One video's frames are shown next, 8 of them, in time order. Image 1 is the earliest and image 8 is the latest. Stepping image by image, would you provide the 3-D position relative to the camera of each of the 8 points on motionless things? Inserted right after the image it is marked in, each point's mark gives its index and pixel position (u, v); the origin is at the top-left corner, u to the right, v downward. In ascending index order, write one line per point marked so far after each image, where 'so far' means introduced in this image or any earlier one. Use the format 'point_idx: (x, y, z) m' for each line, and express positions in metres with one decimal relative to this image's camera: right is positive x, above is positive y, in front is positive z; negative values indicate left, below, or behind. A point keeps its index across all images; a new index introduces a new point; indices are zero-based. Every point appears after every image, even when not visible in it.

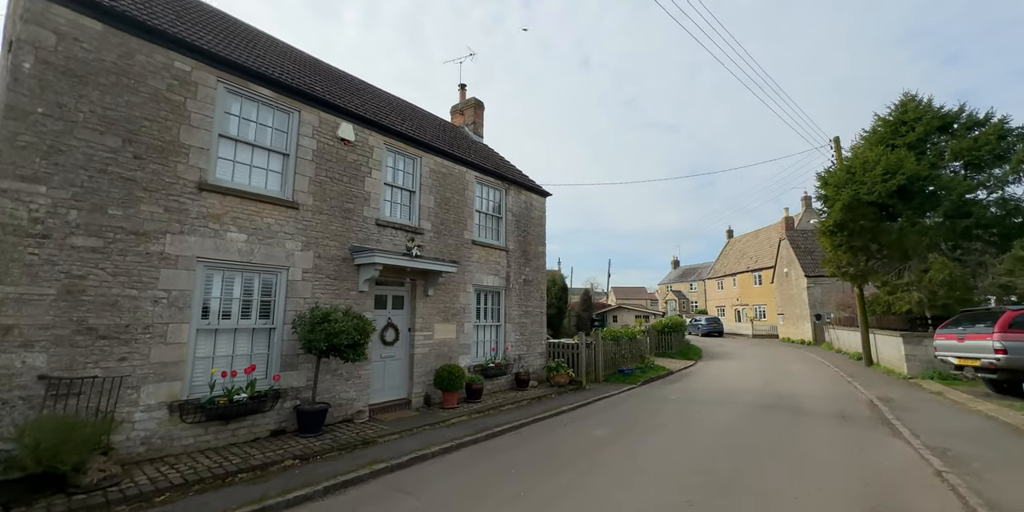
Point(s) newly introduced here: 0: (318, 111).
0: (-4.0, +3.0, +8.8) m
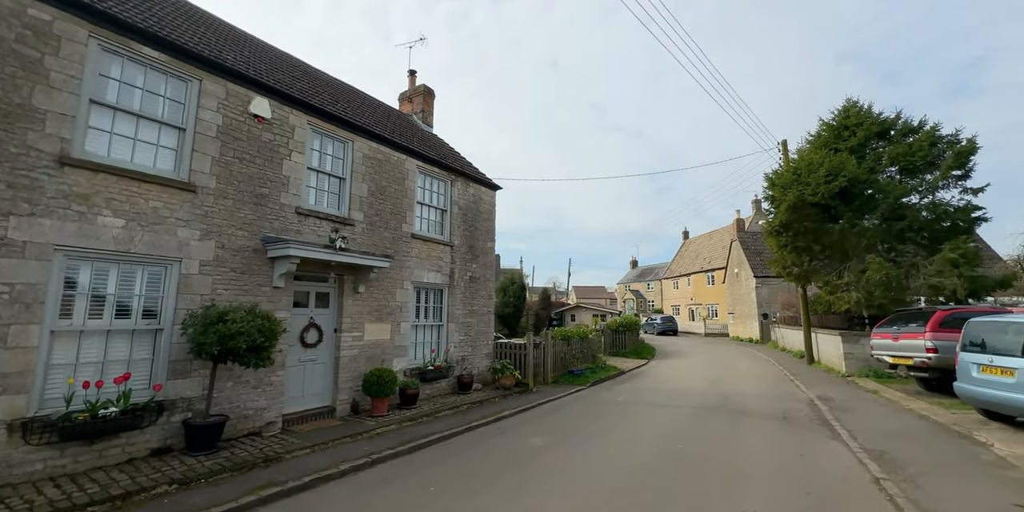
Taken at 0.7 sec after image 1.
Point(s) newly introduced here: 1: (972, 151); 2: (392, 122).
0: (-5.2, +3.2, +7.8) m
1: (+15.7, +3.6, +14.6) m
2: (-3.6, +4.1, +13.0) m
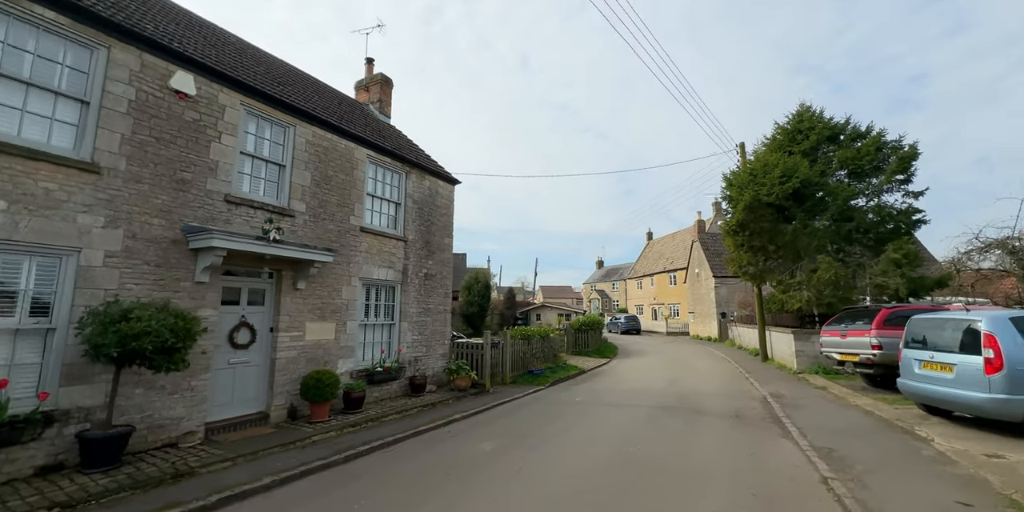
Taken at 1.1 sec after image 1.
0: (-6.0, +3.3, +6.9) m
1: (+14.3, +3.5, +15.2) m
2: (-4.8, +4.2, +12.3) m
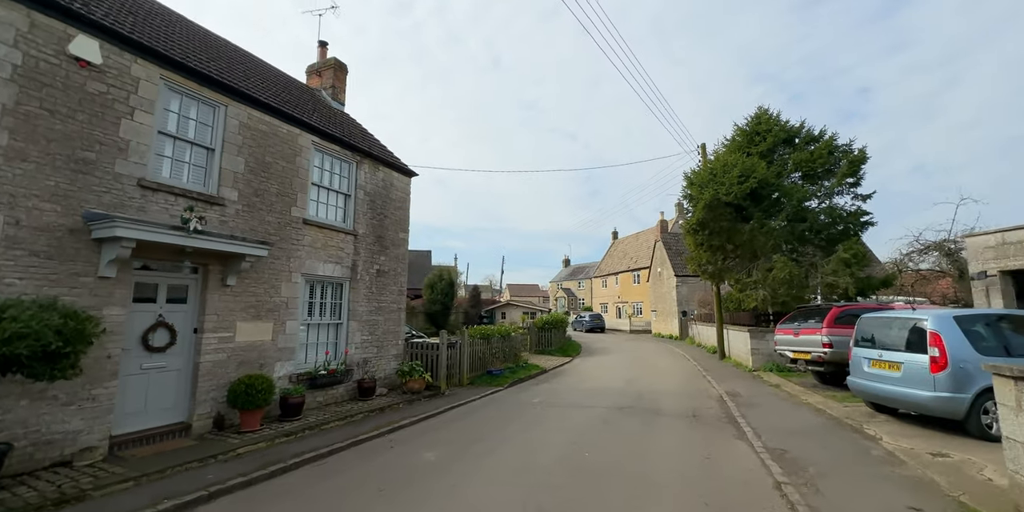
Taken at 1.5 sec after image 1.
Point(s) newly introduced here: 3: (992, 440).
0: (-6.8, +3.4, +6.0) m
1: (+12.9, +3.5, +15.8) m
2: (-6.0, +4.4, +11.4) m
3: (+7.1, -2.7, +6.4) m
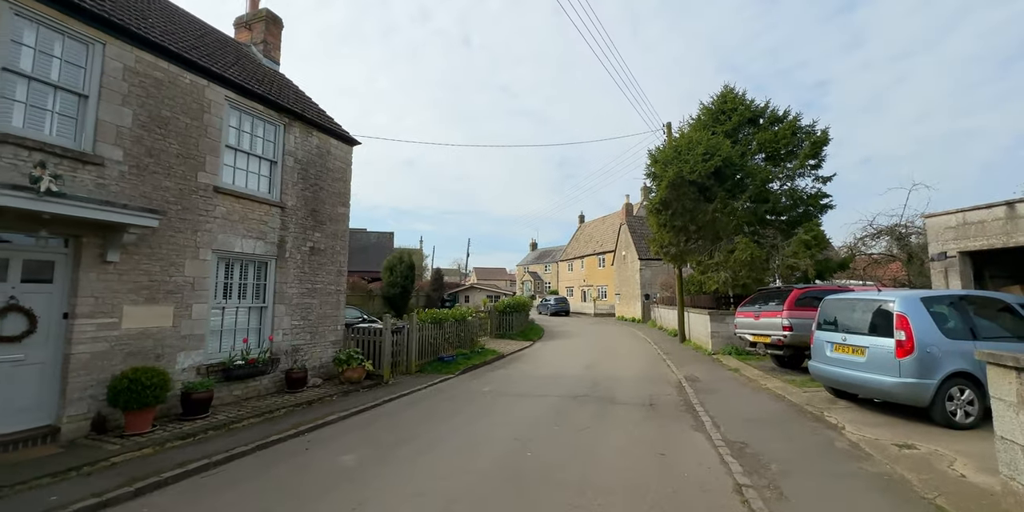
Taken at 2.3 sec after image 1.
0: (-7.6, +3.8, +4.4) m
1: (+11.4, +4.2, +15.6) m
2: (-7.1, +5.0, +9.9) m
3: (+6.2, -2.4, +6.0) m
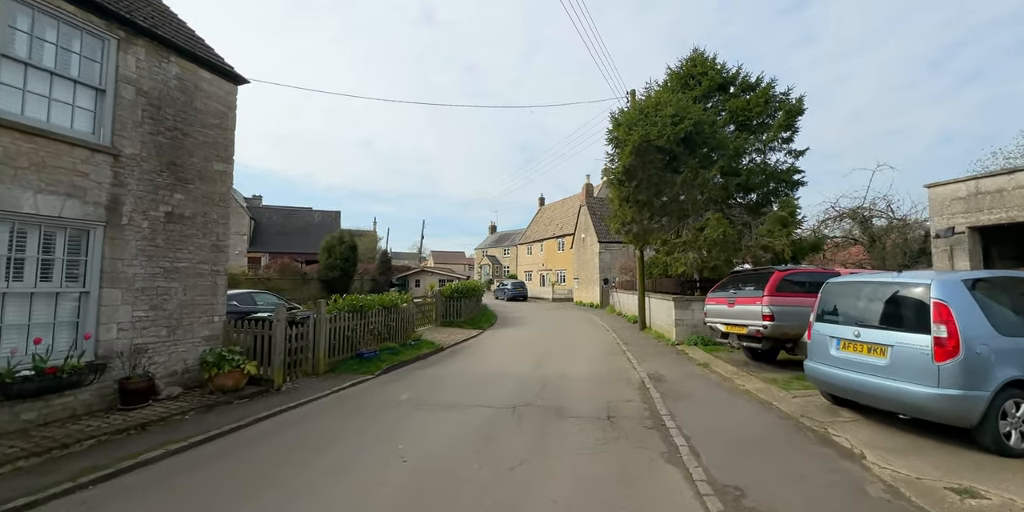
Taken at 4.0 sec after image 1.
0: (-8.4, +4.2, +1.5) m
1: (+9.6, +4.8, +14.2) m
2: (-8.4, +5.5, +6.8) m
3: (+5.2, -2.1, +4.5) m
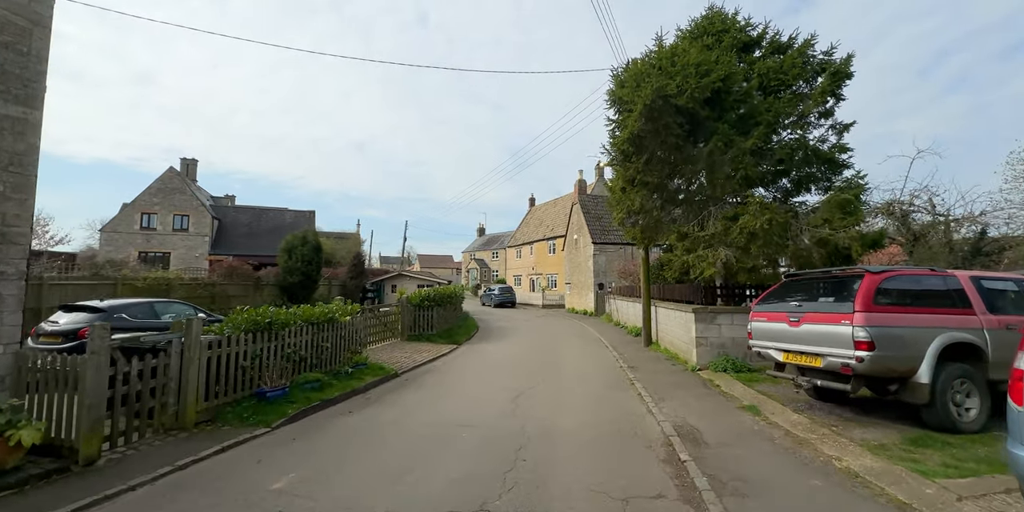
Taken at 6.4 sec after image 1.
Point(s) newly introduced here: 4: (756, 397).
0: (-8.8, +4.4, -1.7) m
1: (+8.9, +4.8, +11.3) m
2: (-8.9, +5.6, +3.7) m
3: (+4.7, -1.9, +1.5) m
4: (+4.2, -2.4, +7.4) m
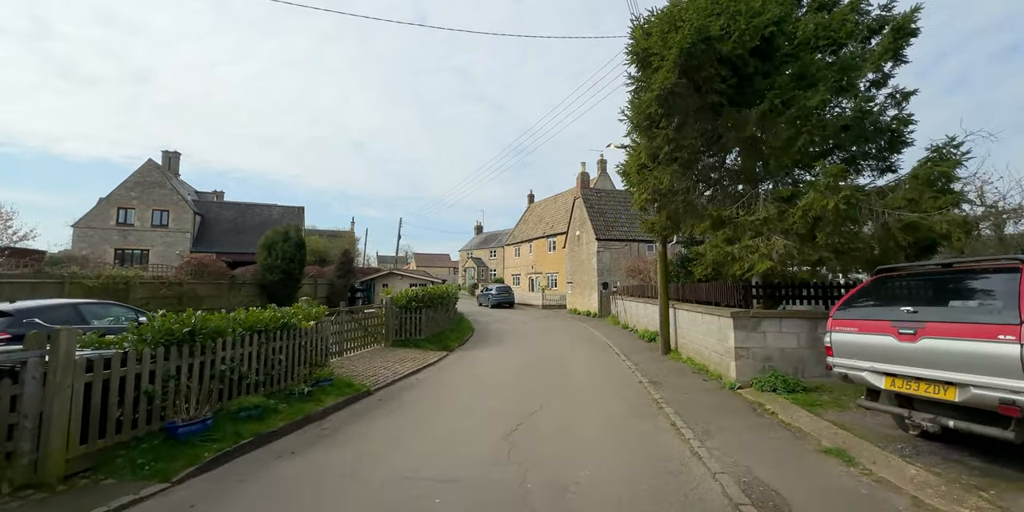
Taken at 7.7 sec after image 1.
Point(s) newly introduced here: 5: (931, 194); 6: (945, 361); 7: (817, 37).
0: (-8.8, +4.5, -3.7) m
1: (+8.8, +5.0, +9.5) m
2: (-9.0, +5.8, +1.7) m
3: (+4.7, -1.8, -0.4) m
4: (+4.2, -2.2, +5.5) m
5: (+6.7, +1.0, +7.1) m
6: (+4.3, -1.0, +4.3) m
7: (+6.9, +4.9, +9.6) m
